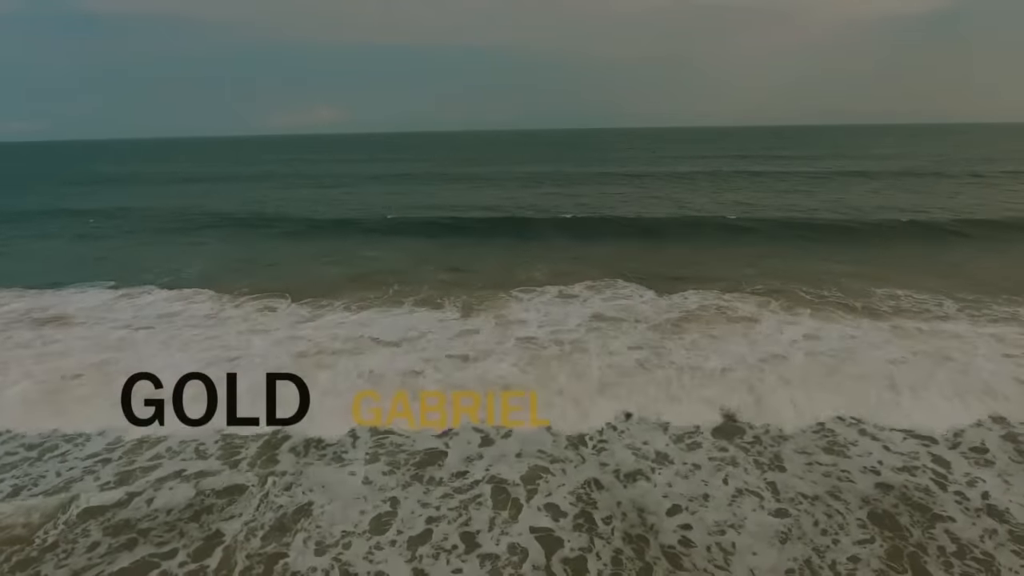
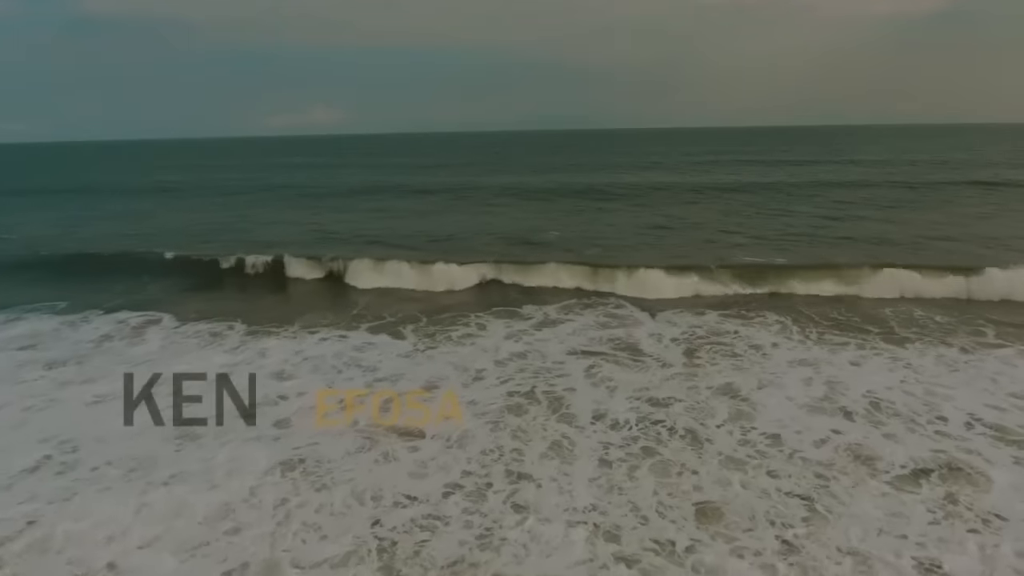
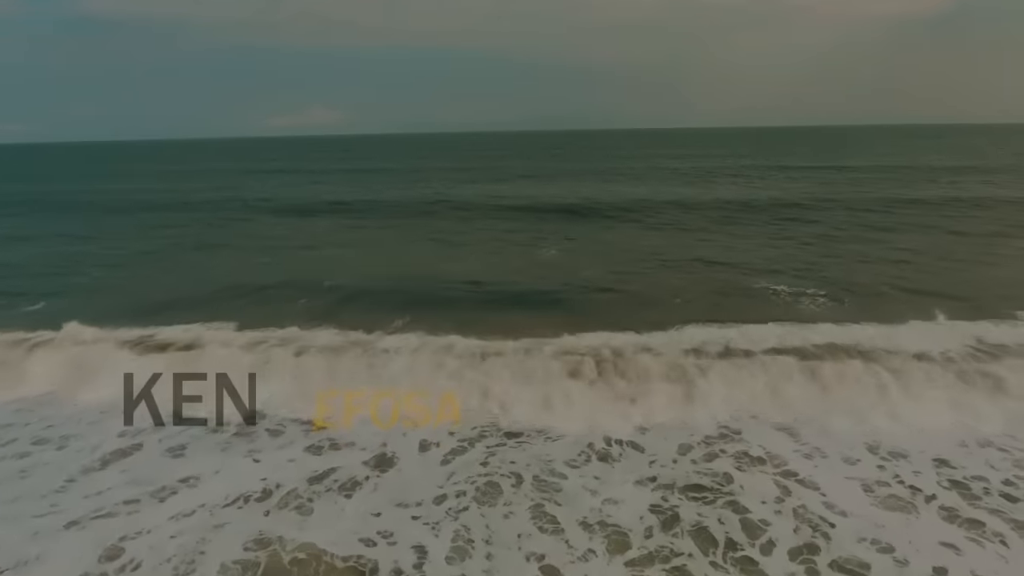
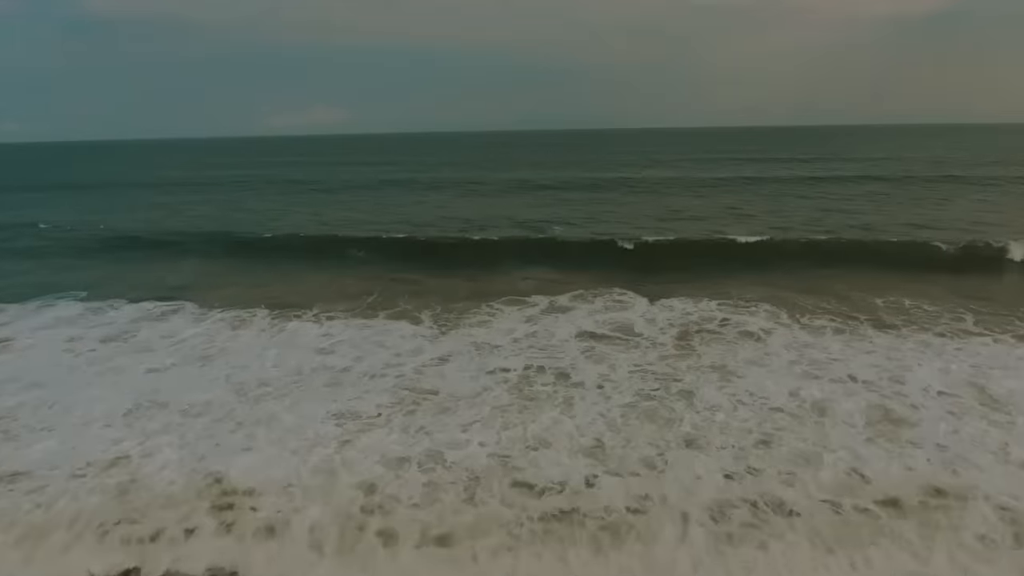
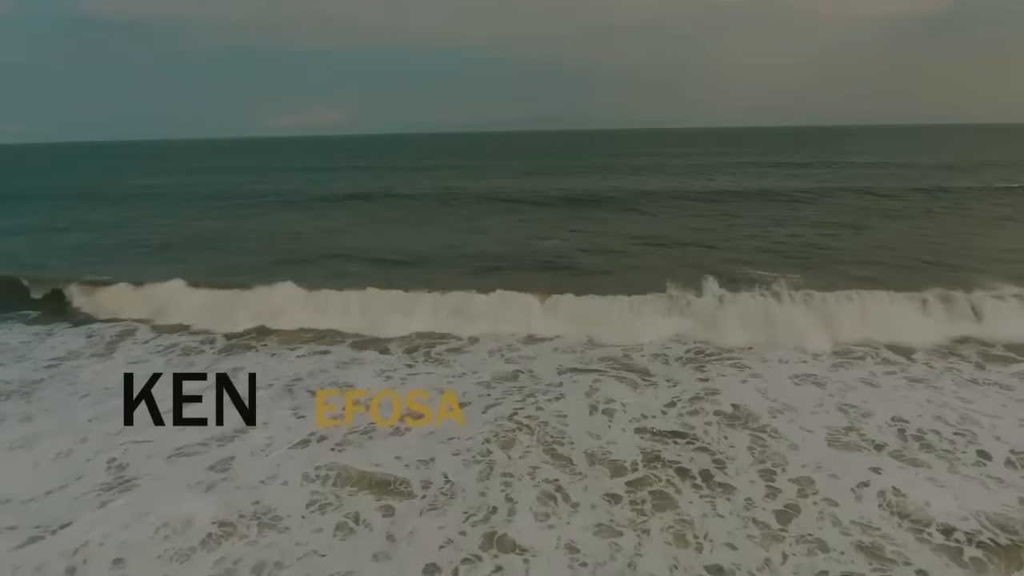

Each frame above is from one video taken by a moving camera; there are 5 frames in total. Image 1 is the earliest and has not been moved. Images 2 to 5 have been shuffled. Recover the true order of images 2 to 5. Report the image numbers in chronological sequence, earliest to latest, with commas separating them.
4, 2, 5, 3
